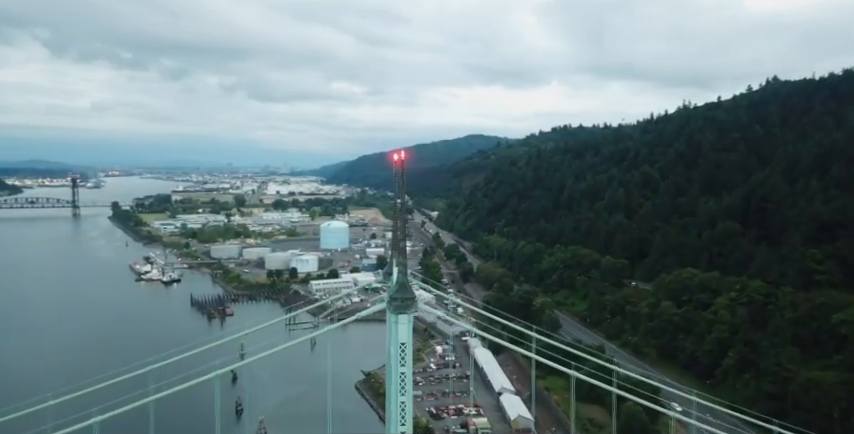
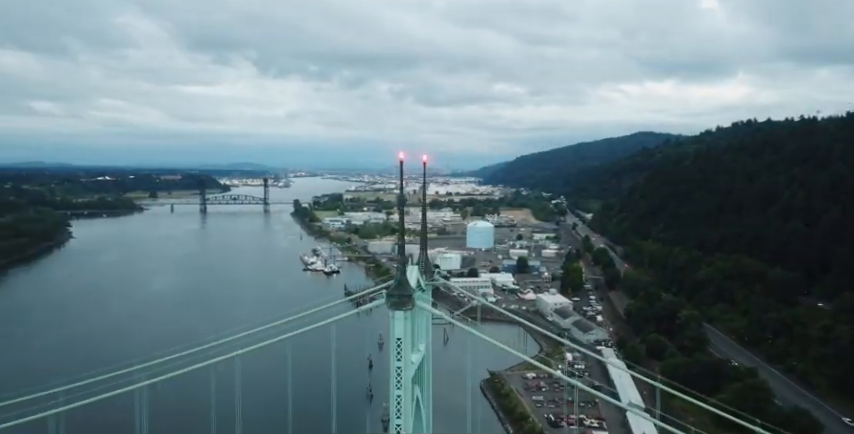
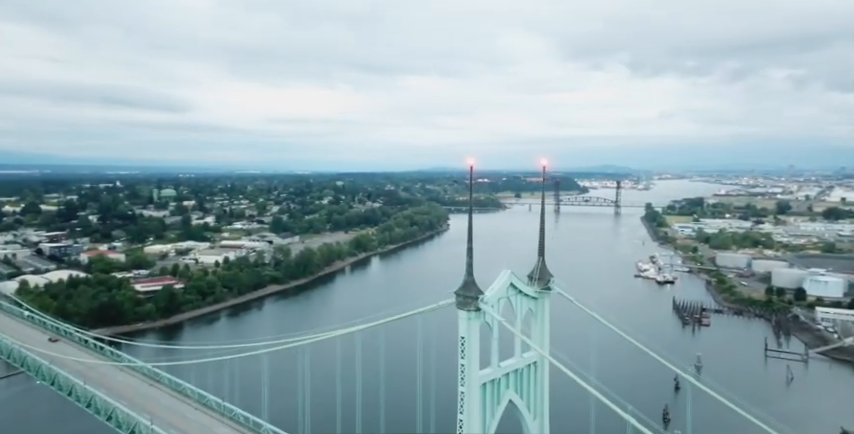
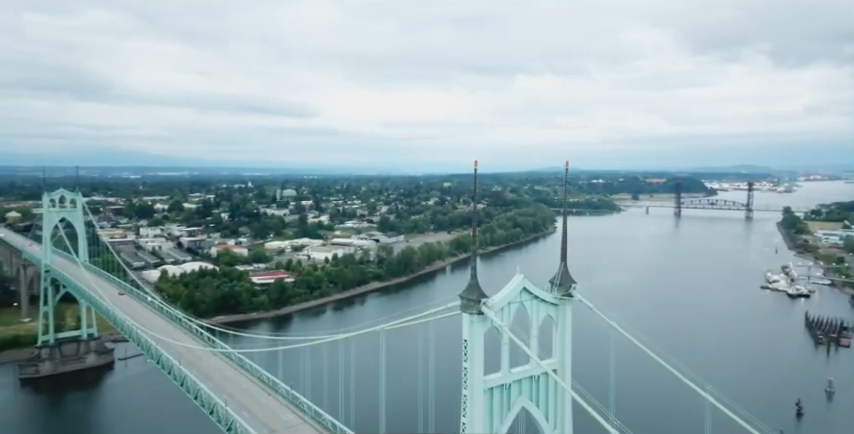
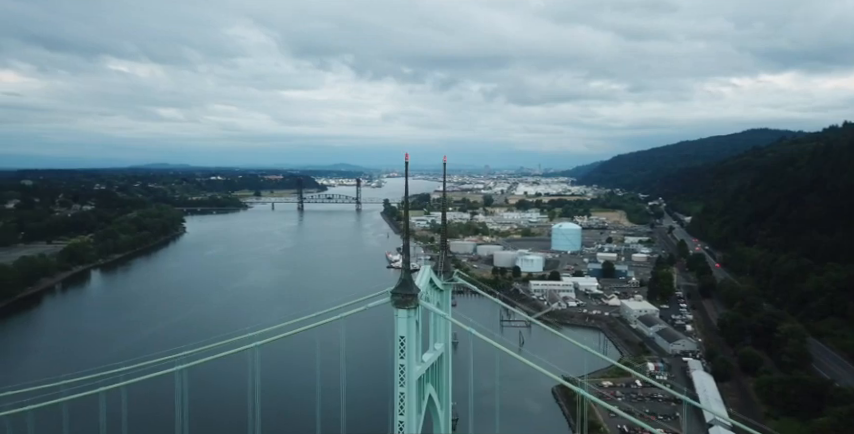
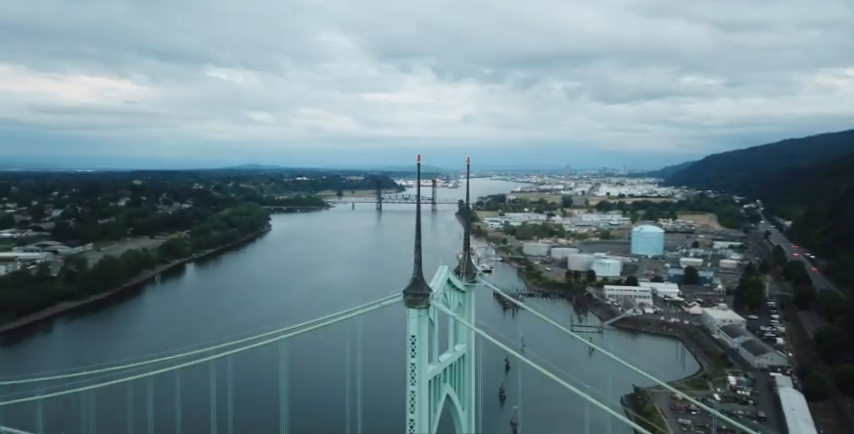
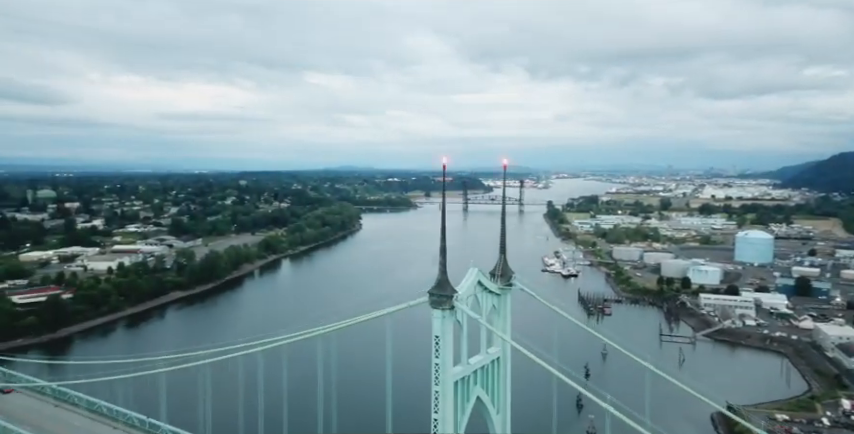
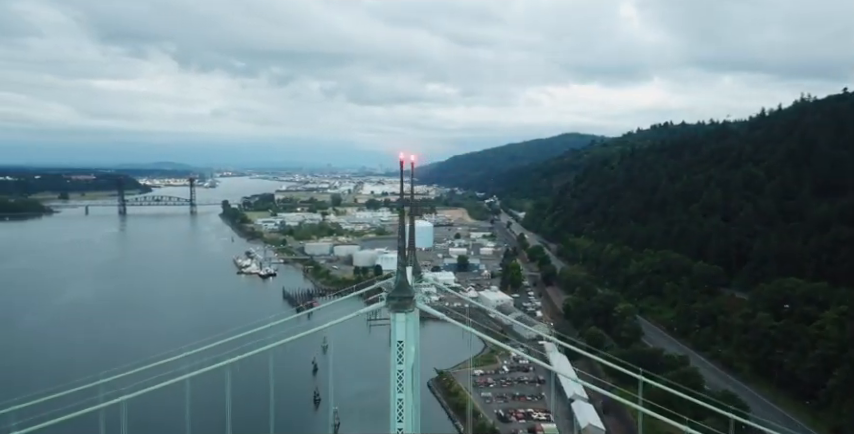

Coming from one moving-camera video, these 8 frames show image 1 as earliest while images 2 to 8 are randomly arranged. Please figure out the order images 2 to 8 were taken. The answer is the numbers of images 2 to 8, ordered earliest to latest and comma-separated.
8, 2, 5, 6, 7, 3, 4
